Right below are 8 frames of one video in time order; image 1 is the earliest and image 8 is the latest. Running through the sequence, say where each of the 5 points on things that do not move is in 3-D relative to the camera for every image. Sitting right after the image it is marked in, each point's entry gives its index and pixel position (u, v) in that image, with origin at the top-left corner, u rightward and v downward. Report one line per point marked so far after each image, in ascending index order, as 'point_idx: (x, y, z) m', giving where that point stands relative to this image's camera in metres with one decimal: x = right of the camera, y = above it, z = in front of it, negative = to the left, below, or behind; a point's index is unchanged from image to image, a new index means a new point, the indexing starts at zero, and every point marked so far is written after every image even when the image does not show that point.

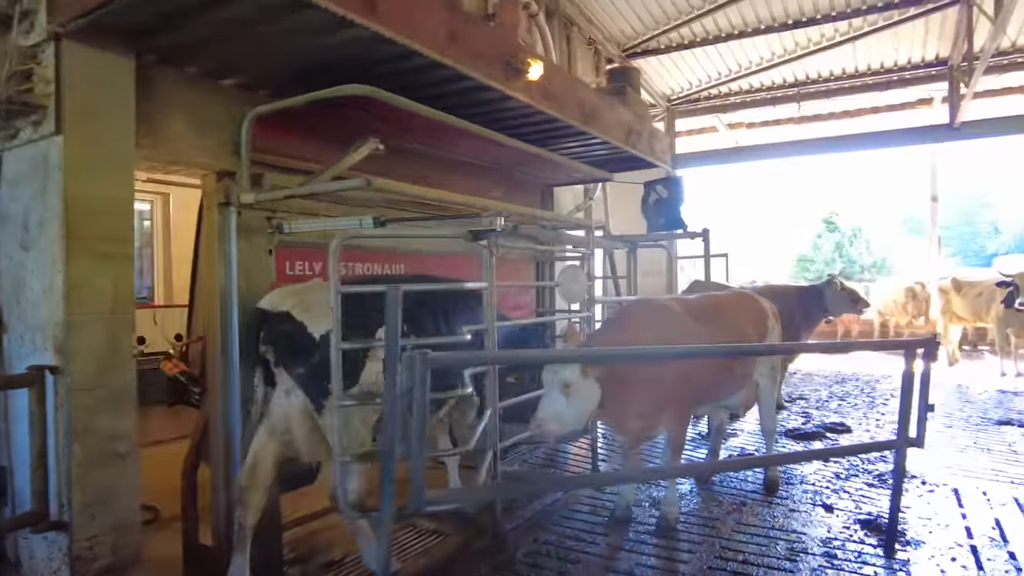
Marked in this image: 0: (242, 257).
0: (-1.2, +0.1, +2.8) m
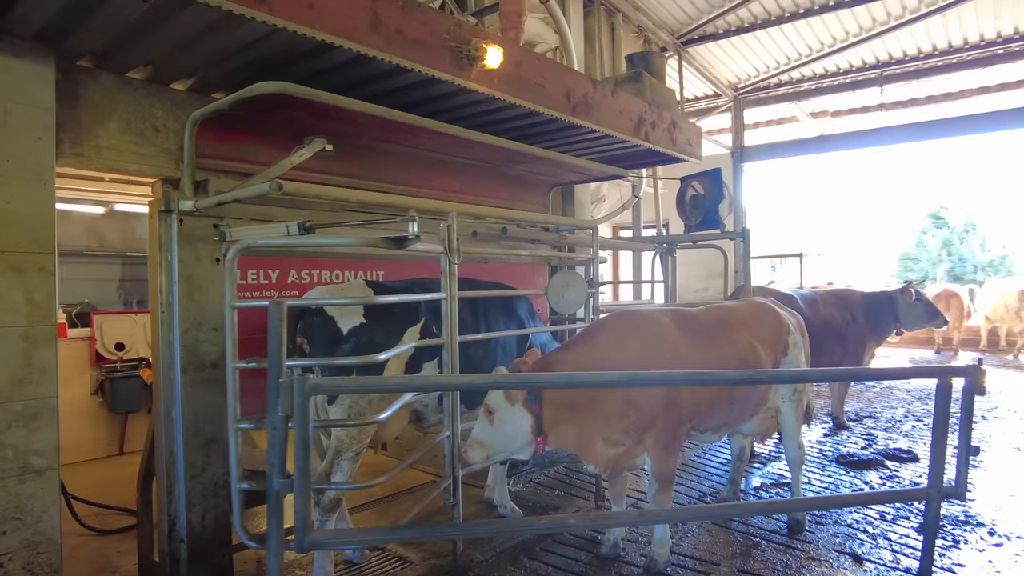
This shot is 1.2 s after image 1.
0: (-1.4, +0.1, +2.7) m
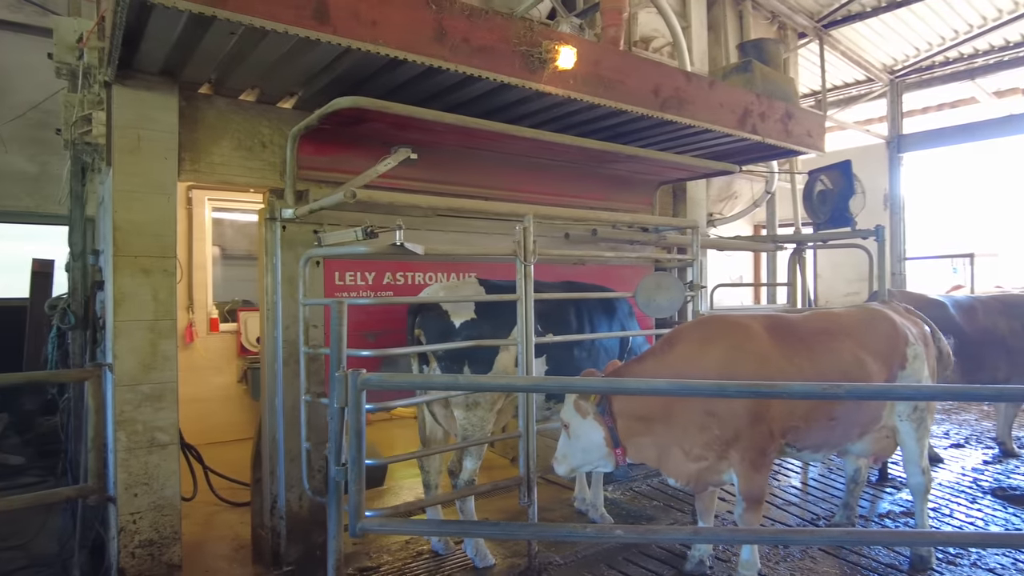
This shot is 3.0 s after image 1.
0: (-1.1, +0.1, +3.0) m
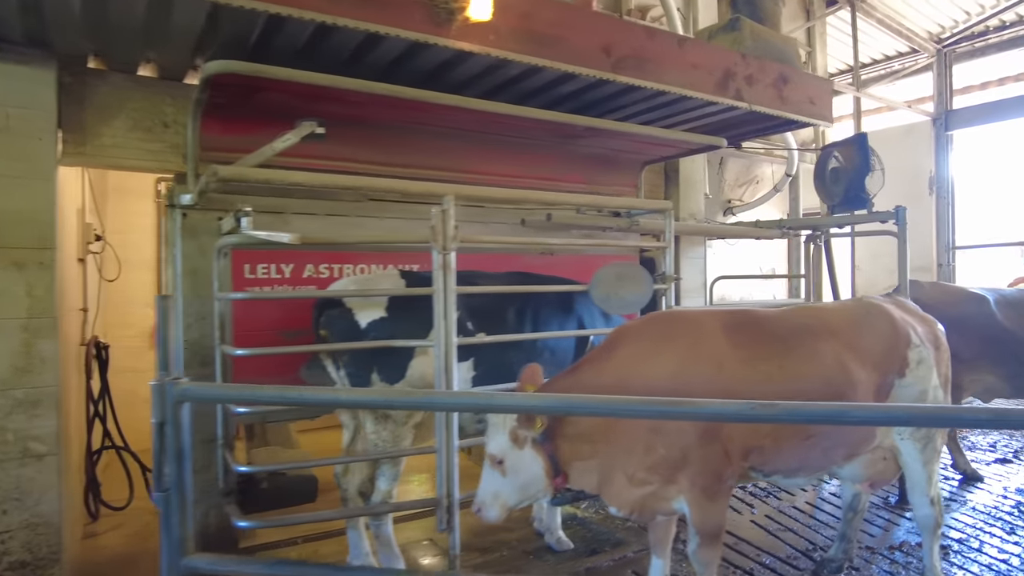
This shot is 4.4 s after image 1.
0: (-1.4, +0.1, +2.7) m
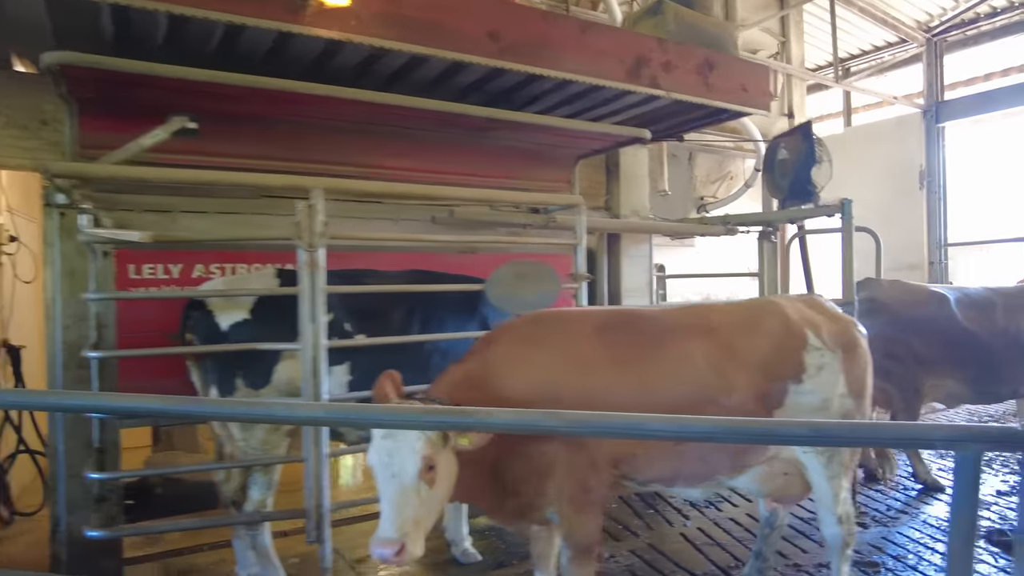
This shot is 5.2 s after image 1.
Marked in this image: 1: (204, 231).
0: (-1.8, +0.1, +2.6) m
1: (-1.3, +0.2, +2.8) m
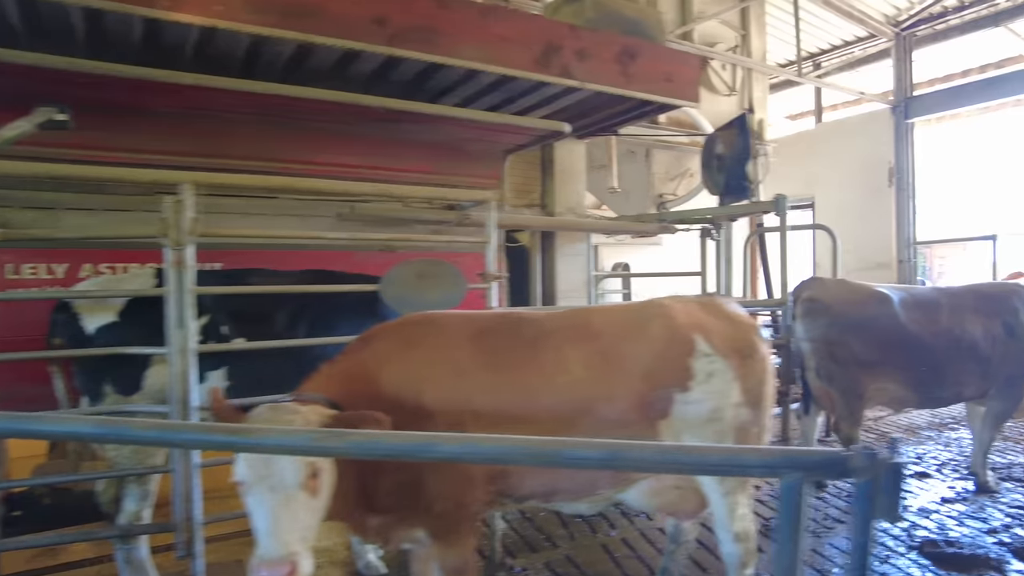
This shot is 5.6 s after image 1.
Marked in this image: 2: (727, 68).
0: (-2.2, +0.1, +2.5) m
1: (-1.7, +0.2, +2.6) m
2: (+1.8, +1.9, +5.6) m
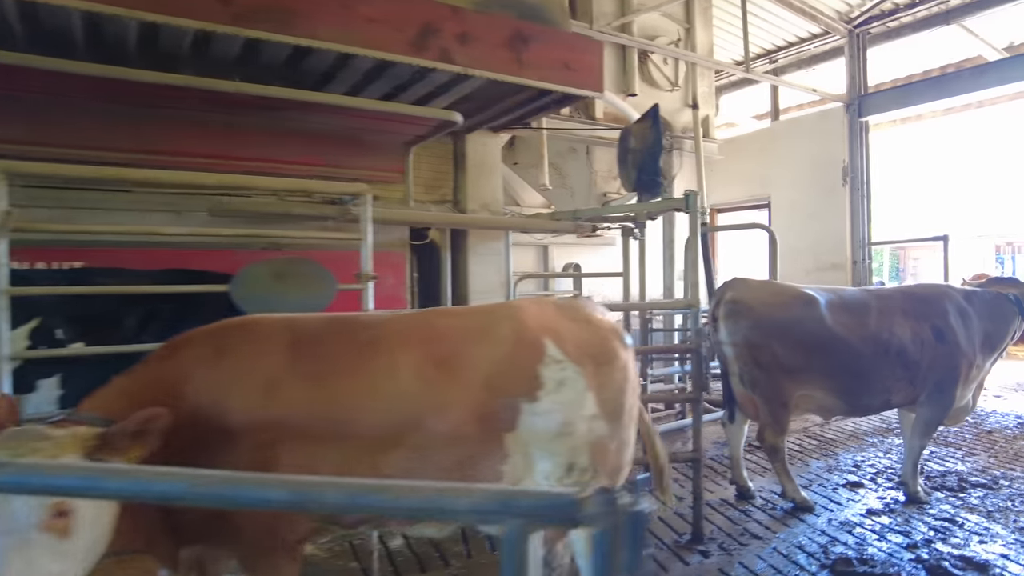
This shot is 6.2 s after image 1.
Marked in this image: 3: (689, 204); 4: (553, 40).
0: (-2.7, +0.1, +2.2) m
1: (-2.2, +0.2, +2.4) m
2: (+1.3, +1.9, +5.4) m
3: (+0.9, +0.4, +3.2) m
4: (+0.2, +1.1, +2.9) m
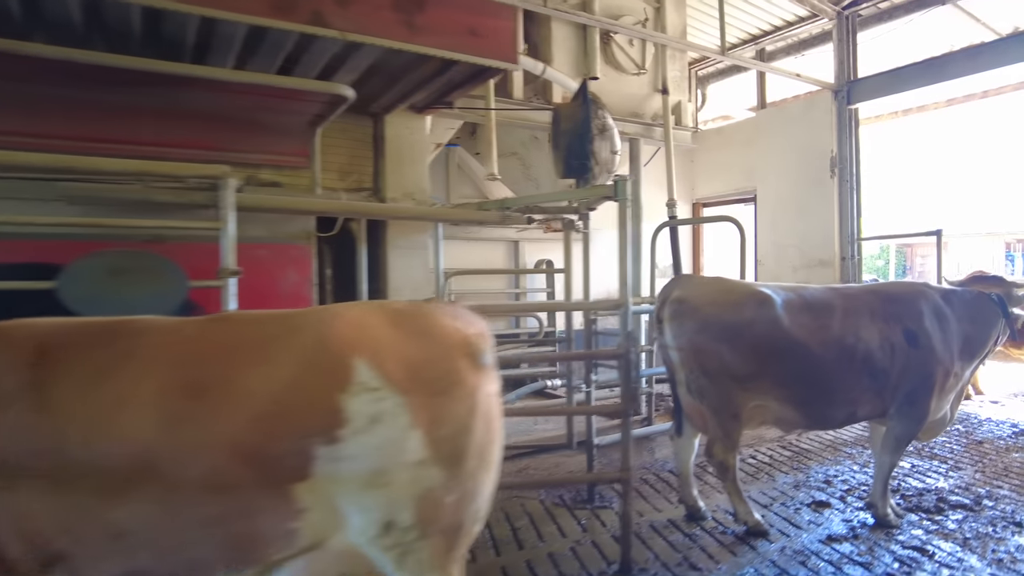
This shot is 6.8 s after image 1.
0: (-3.1, +0.1, +1.9) m
1: (-2.6, +0.3, +2.1) m
2: (+1.0, +1.9, +5.0) m
3: (+0.5, +0.4, +2.8) m
4: (-0.2, +1.1, +2.5) m
